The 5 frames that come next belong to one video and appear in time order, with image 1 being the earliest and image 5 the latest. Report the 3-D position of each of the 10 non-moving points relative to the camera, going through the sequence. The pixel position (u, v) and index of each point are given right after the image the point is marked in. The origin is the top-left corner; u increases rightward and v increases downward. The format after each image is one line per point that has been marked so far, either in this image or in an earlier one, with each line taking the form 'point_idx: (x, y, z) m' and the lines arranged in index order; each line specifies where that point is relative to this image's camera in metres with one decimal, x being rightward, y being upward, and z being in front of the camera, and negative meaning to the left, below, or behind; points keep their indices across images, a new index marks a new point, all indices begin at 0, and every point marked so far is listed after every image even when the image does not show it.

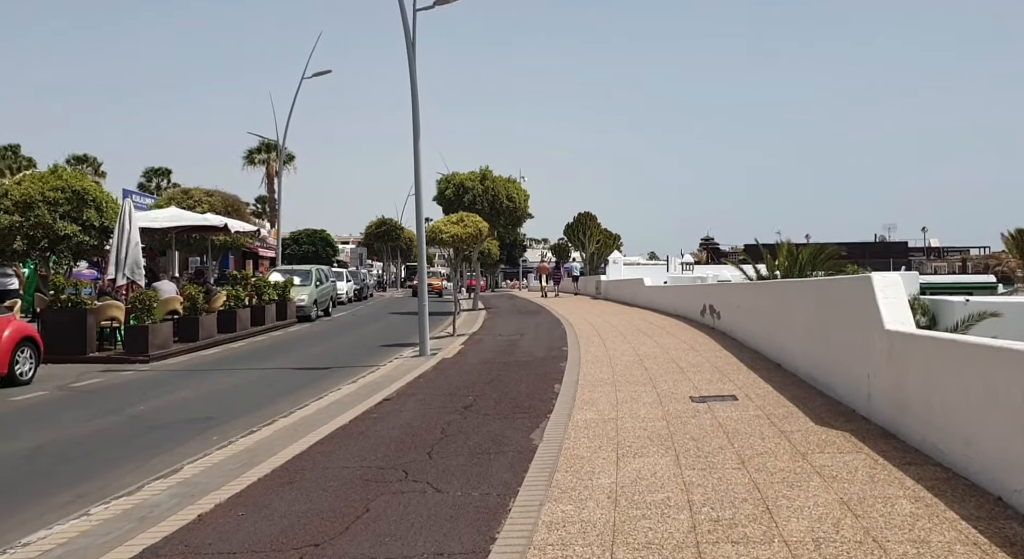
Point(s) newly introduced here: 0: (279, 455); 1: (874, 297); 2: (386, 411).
0: (-2.1, -1.6, +8.2) m
1: (+3.2, -0.1, +8.1) m
2: (-1.4, -1.5, +10.4) m
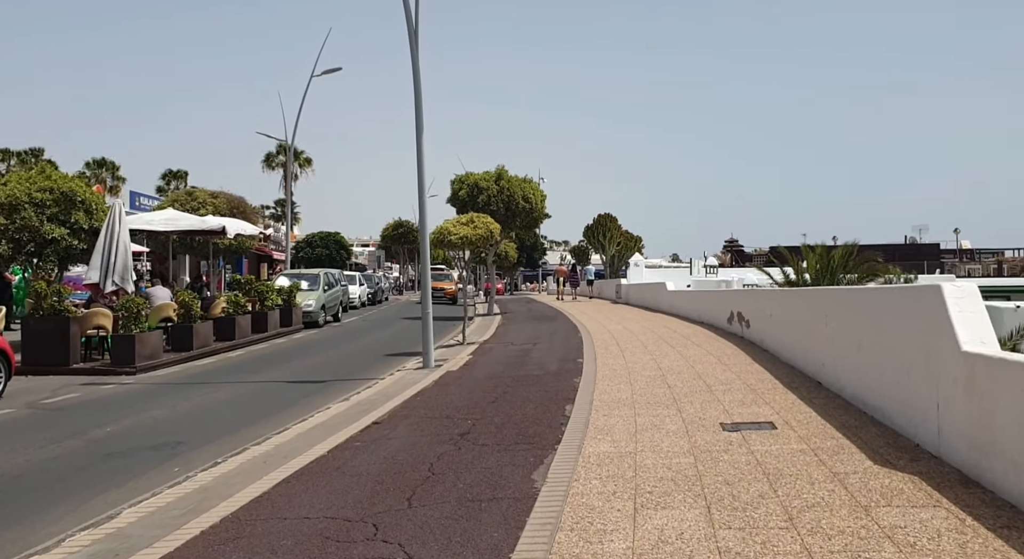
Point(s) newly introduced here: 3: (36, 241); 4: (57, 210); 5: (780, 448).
0: (-2.1, -1.7, +7.0) m
1: (+3.2, -0.2, +6.7) m
2: (-1.4, -1.6, +9.1) m
3: (-9.9, +0.8, +19.2) m
4: (-9.5, +1.5, +19.4) m
5: (+2.2, -1.4, +7.5) m
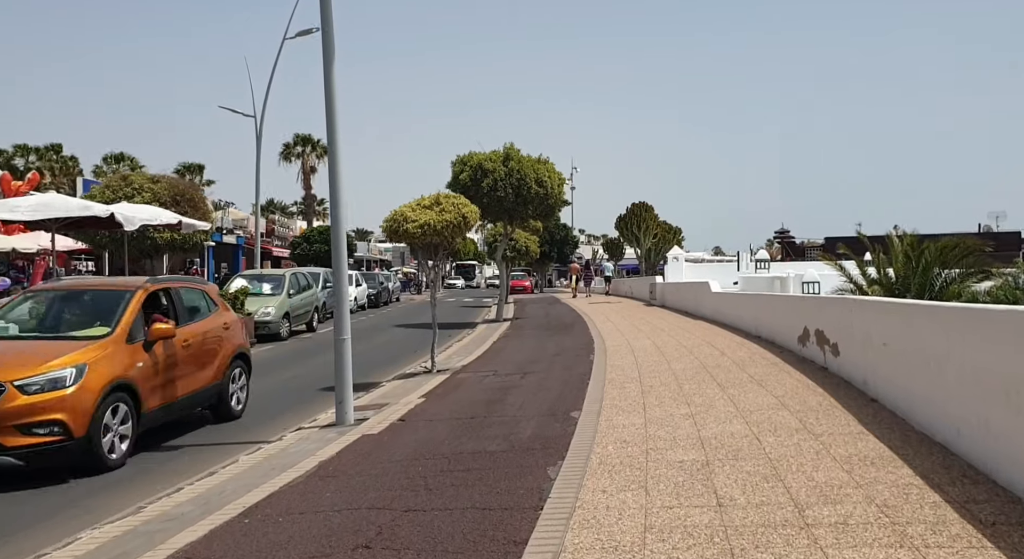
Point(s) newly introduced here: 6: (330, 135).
0: (-2.9, -1.8, +1.5) m
1: (+2.3, -0.3, +1.0) m
2: (-2.1, -1.7, +3.6) m
3: (-10.2, +0.7, +14.0) m
4: (-9.8, +1.3, +14.2) m
5: (+1.4, -1.5, +1.8) m
6: (-2.1, +1.7, +10.5) m
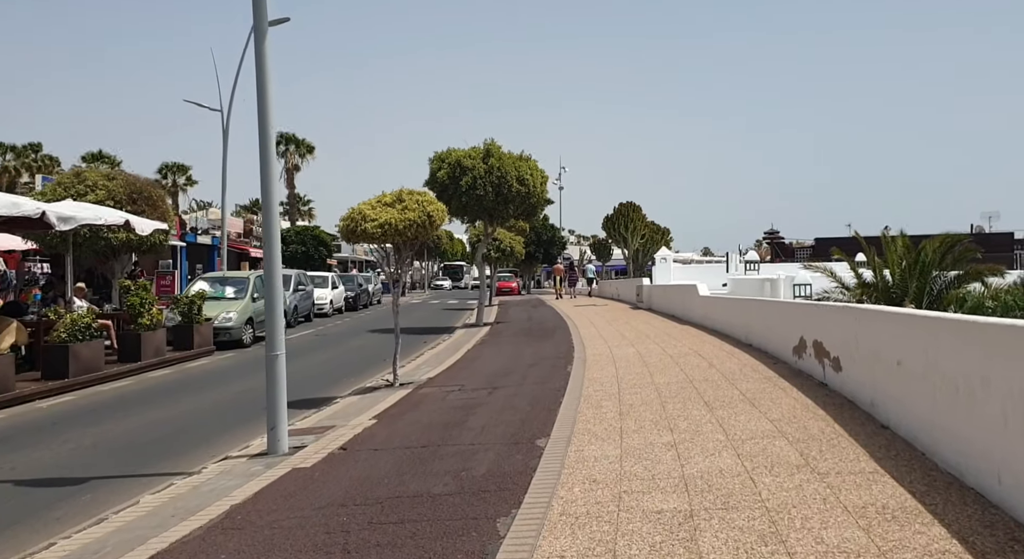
0: (-3.2, -1.9, +0.2) m
1: (+2.0, -0.4, -0.3) m
2: (-2.5, -1.8, +2.3) m
3: (-10.6, +0.6, +12.6) m
4: (-10.3, +1.3, +12.8) m
5: (+1.0, -1.6, +0.5) m
6: (-2.5, +1.6, +9.1) m
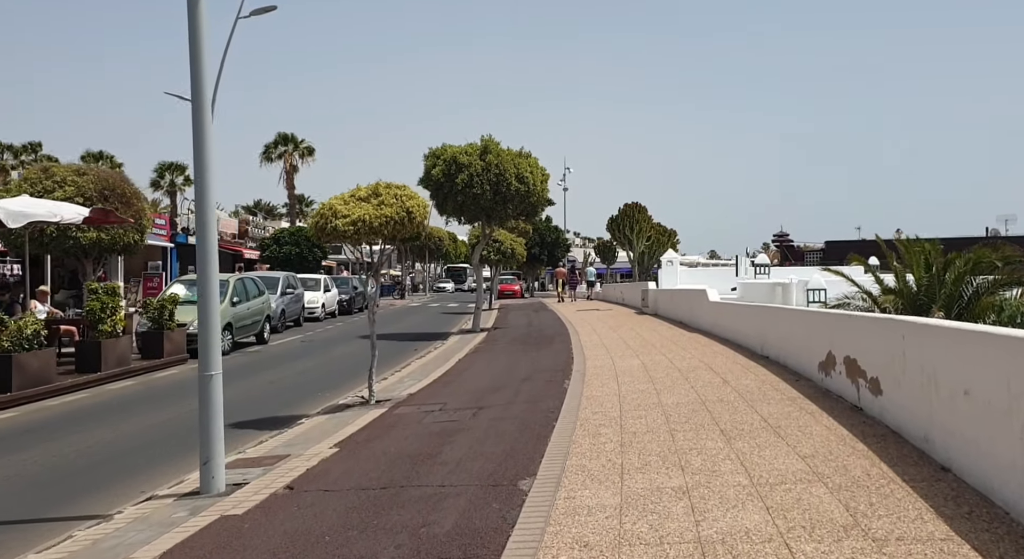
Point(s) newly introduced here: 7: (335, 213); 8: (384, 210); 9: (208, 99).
0: (-3.5, -1.9, -1.3) m
1: (+1.8, -0.5, -1.7) m
2: (-2.7, -1.8, +0.8) m
3: (-10.8, +0.6, +11.2) m
4: (-10.4, +1.2, +11.4) m
5: (+0.8, -1.6, -0.9) m
6: (-2.6, +1.6, +7.7) m
7: (-2.3, +0.9, +12.3) m
8: (-1.6, +0.9, +12.2) m
9: (-2.5, +1.6, +7.7) m
